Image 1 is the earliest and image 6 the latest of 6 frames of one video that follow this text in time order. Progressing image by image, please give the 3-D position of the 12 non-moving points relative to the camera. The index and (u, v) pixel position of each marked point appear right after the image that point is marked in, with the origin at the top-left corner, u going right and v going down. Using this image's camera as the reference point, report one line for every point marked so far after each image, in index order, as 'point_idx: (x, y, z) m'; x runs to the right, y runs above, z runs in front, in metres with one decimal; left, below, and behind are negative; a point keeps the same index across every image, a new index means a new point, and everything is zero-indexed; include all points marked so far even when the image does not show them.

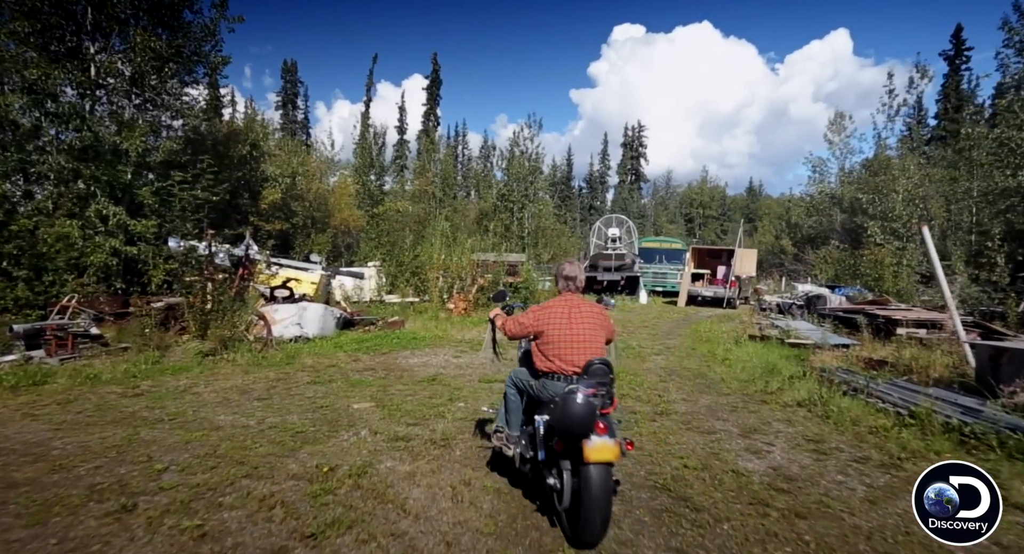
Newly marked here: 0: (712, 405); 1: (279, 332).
0: (+2.2, -1.4, +5.8) m
1: (-3.9, -0.9, +9.0) m
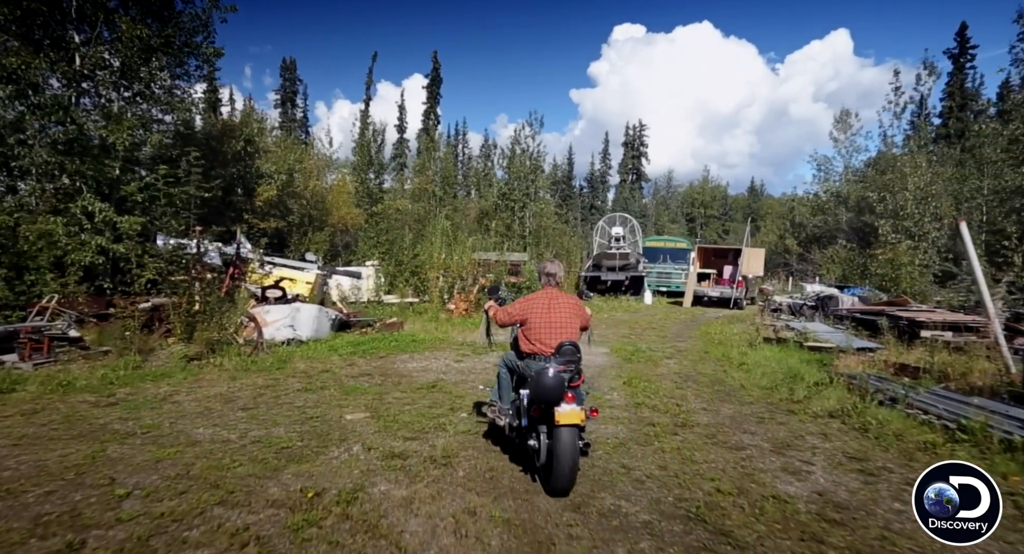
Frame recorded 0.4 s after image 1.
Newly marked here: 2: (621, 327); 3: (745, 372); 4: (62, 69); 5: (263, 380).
0: (+2.3, -1.4, +5.3) m
1: (-3.9, -0.9, +8.5) m
2: (+2.6, -1.2, +12.8) m
3: (+3.3, -1.3, +7.5) m
4: (-8.8, +4.1, +10.4) m
5: (-3.1, -1.3, +6.6) m
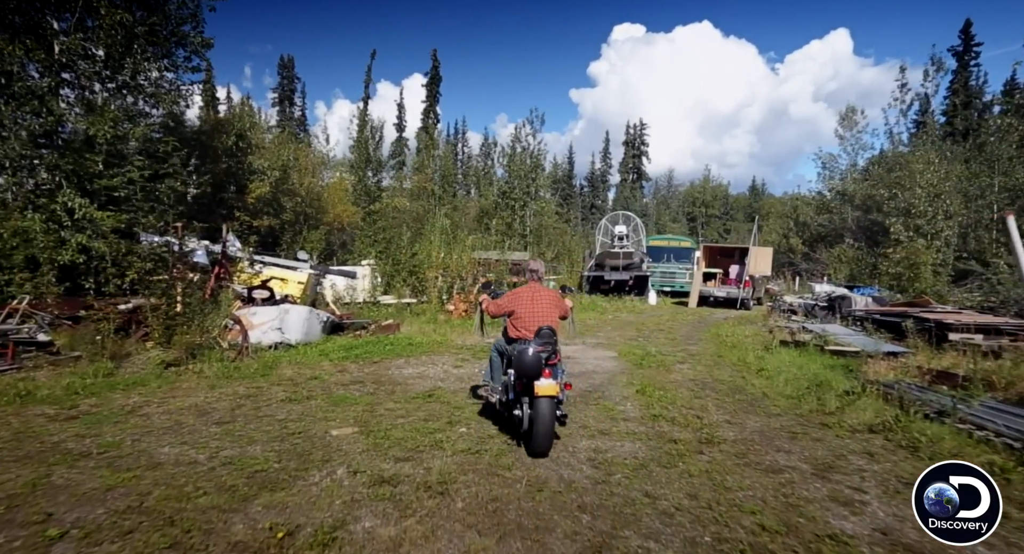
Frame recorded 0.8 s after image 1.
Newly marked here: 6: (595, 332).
0: (+2.3, -1.4, +4.8) m
1: (-3.8, -0.9, +8.0) m
2: (+2.6, -1.2, +12.2) m
3: (+3.3, -1.3, +7.0) m
4: (-8.8, +4.1, +9.9) m
5: (-3.1, -1.3, +6.1) m
6: (+1.8, -1.2, +11.8) m
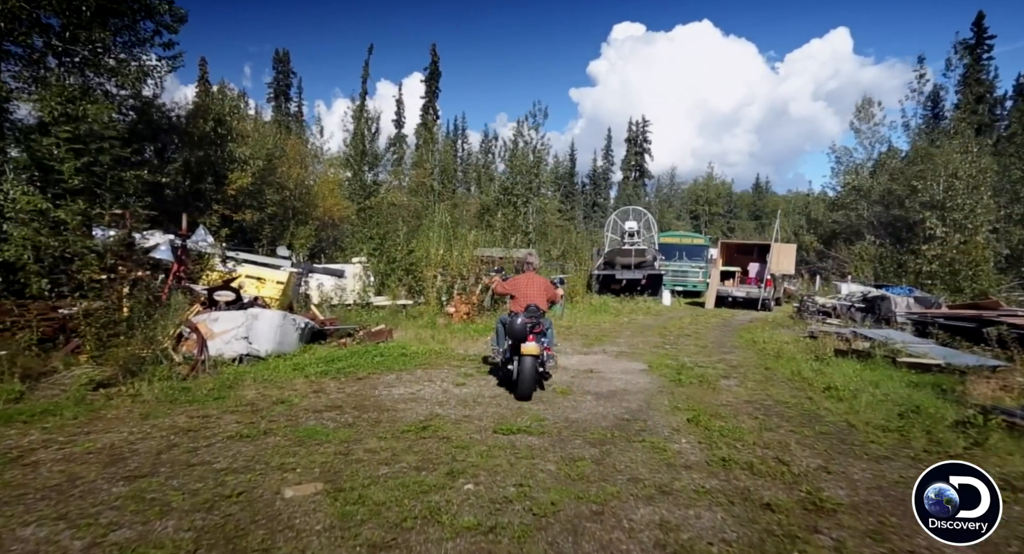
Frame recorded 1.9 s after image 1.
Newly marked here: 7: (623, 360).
0: (+2.5, -1.4, +3.5) m
1: (-3.7, -0.9, +6.6) m
2: (+2.8, -1.2, +10.9) m
3: (+3.5, -1.3, +5.7) m
4: (-8.7, +4.1, +8.5) m
5: (-2.9, -1.3, +4.8) m
6: (+2.0, -1.2, +10.5) m
7: (+1.7, -1.2, +7.9) m
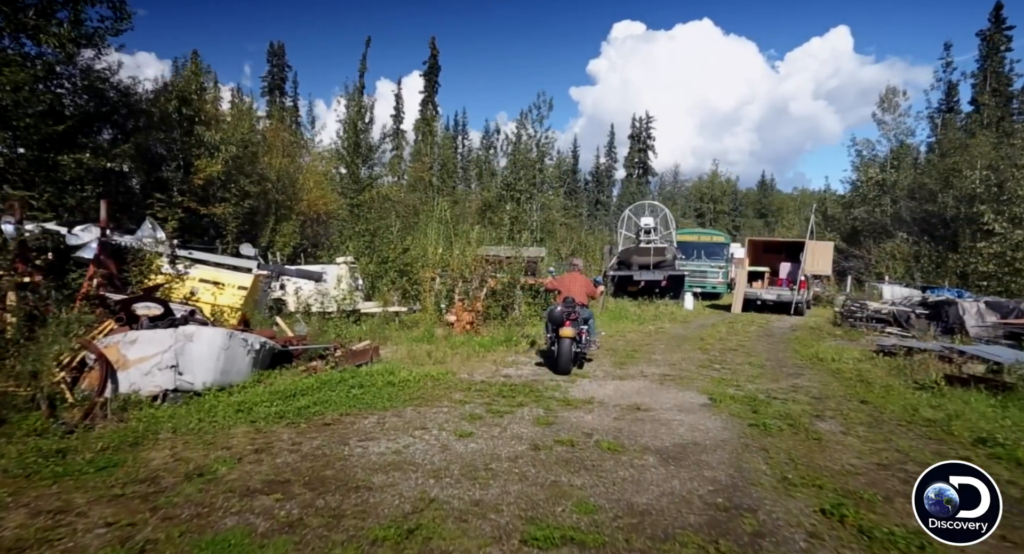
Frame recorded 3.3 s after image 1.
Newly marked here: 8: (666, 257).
0: (+2.7, -1.4, +1.7) m
1: (-3.5, -1.0, +4.9) m
2: (+3.0, -1.2, +9.1) m
3: (+3.7, -1.4, +3.9) m
4: (-8.4, +4.0, +6.8) m
5: (-2.7, -1.3, +3.0) m
6: (+2.2, -1.3, +8.7) m
7: (+1.9, -1.3, +6.2) m
8: (+5.3, +0.7, +18.3) m
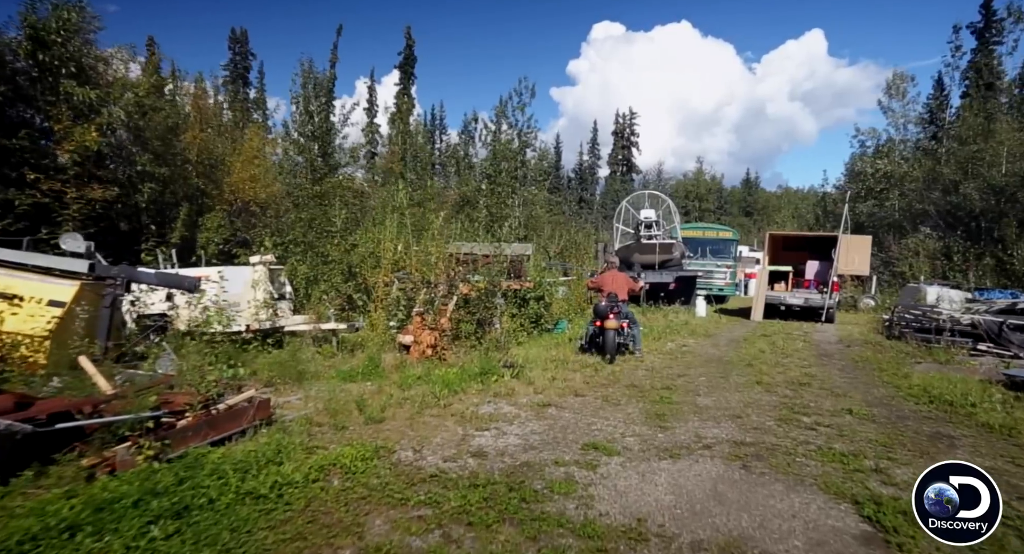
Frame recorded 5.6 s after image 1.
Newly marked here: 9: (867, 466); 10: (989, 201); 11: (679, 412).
0: (+2.7, -1.5, -1.1) m
1: (-3.6, -1.0, +1.9) m
2: (+2.7, -1.3, +6.4) m
3: (+3.6, -1.4, +1.2) m
4: (-8.7, +3.9, +3.6) m
5: (-2.8, -1.4, 0.0) m
6: (+1.9, -1.3, +5.9) m
7: (+1.7, -1.4, +3.4) m
8: (+4.7, +0.6, +15.6) m
9: (+2.6, -1.4, +3.9) m
10: (+17.2, +2.7, +19.0) m
11: (+1.7, -1.3, +5.3) m
